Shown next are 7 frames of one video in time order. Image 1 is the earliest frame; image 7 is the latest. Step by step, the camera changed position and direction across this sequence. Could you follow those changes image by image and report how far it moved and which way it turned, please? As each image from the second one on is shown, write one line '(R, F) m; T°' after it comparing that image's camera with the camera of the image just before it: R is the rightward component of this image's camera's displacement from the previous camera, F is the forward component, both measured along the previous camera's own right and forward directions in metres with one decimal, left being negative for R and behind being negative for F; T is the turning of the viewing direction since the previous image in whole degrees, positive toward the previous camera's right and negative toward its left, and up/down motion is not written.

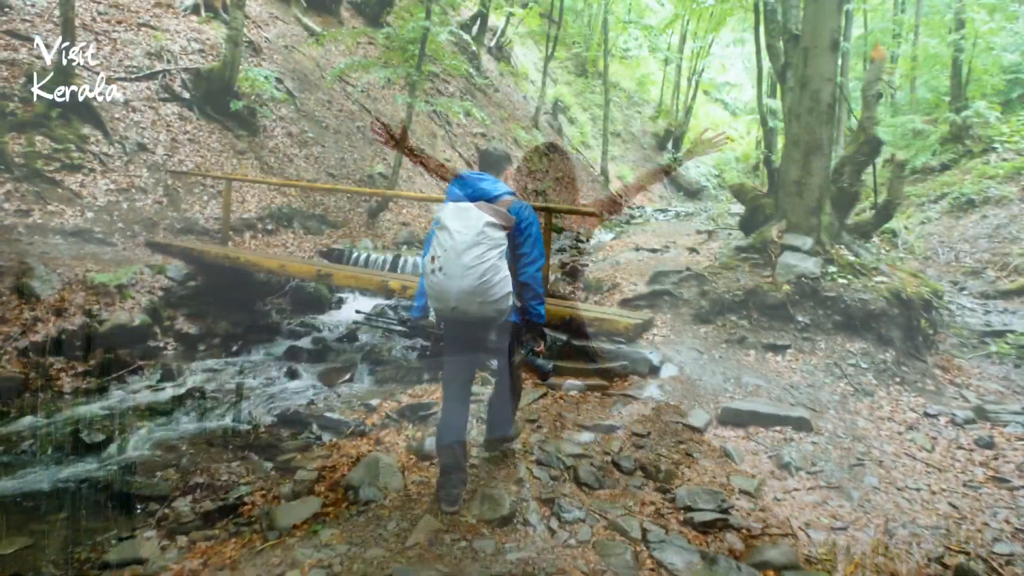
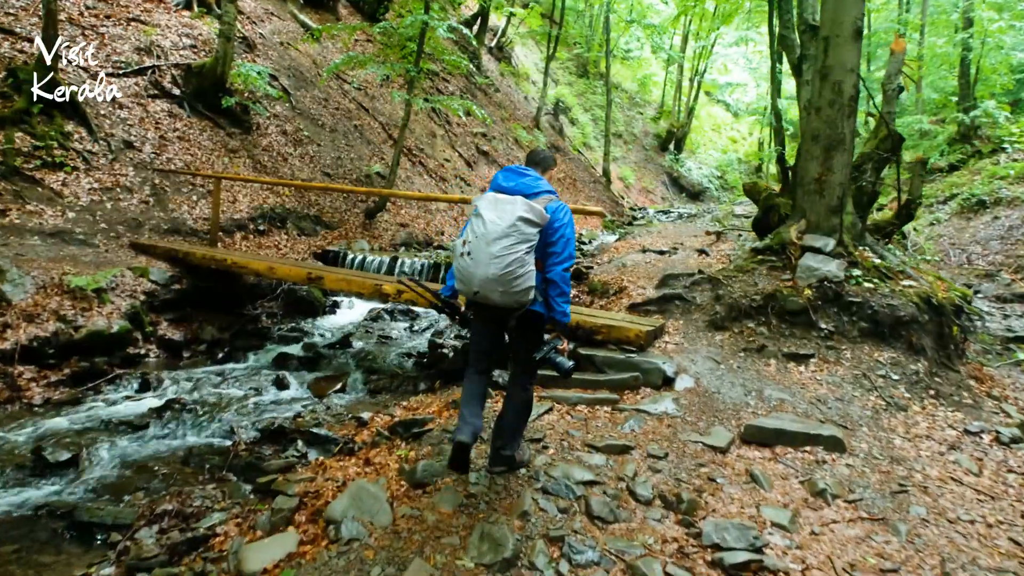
(0.0, +0.4) m; 0°
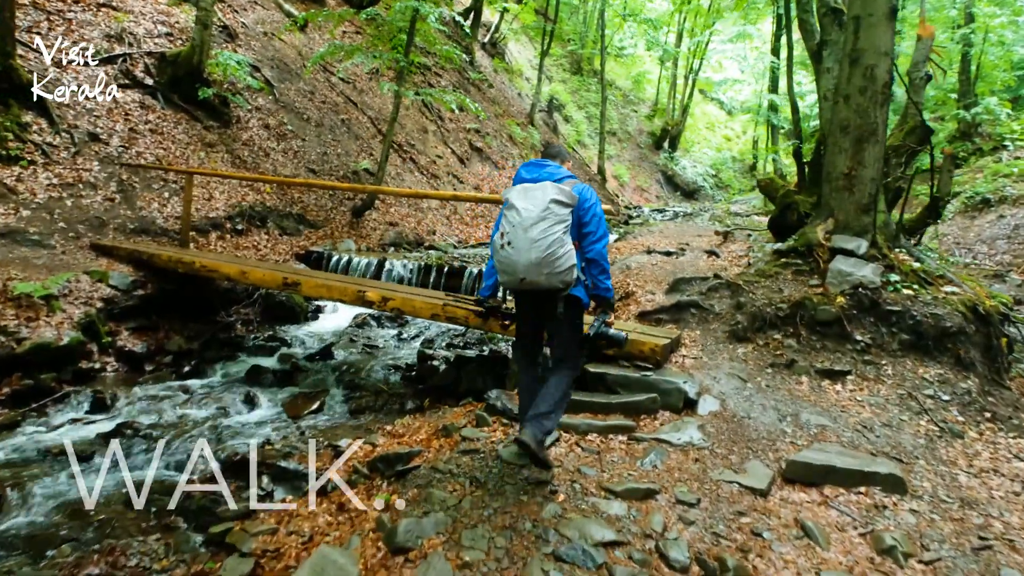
(0.0, +0.6) m; +1°
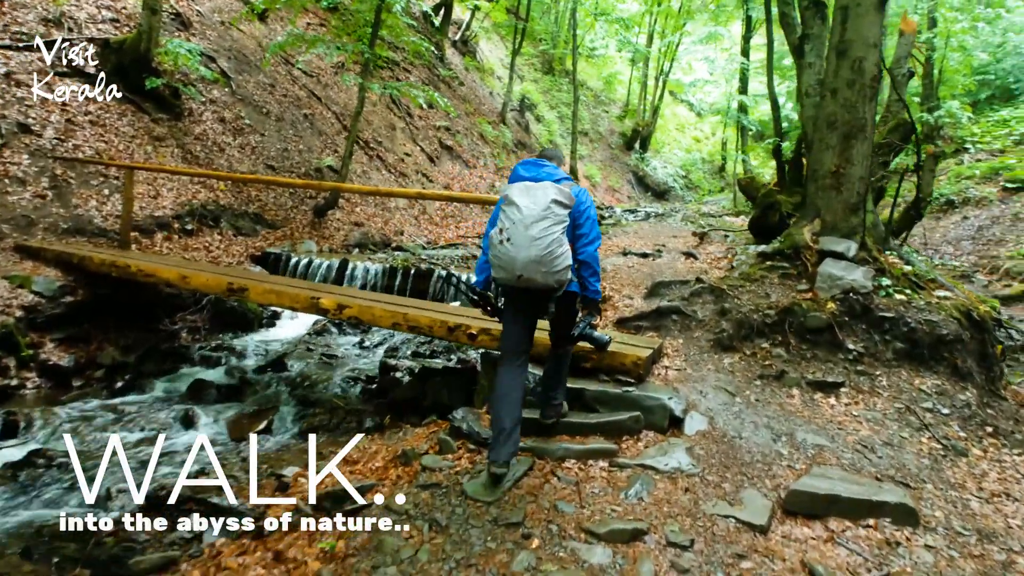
(0.0, +0.4) m; +3°
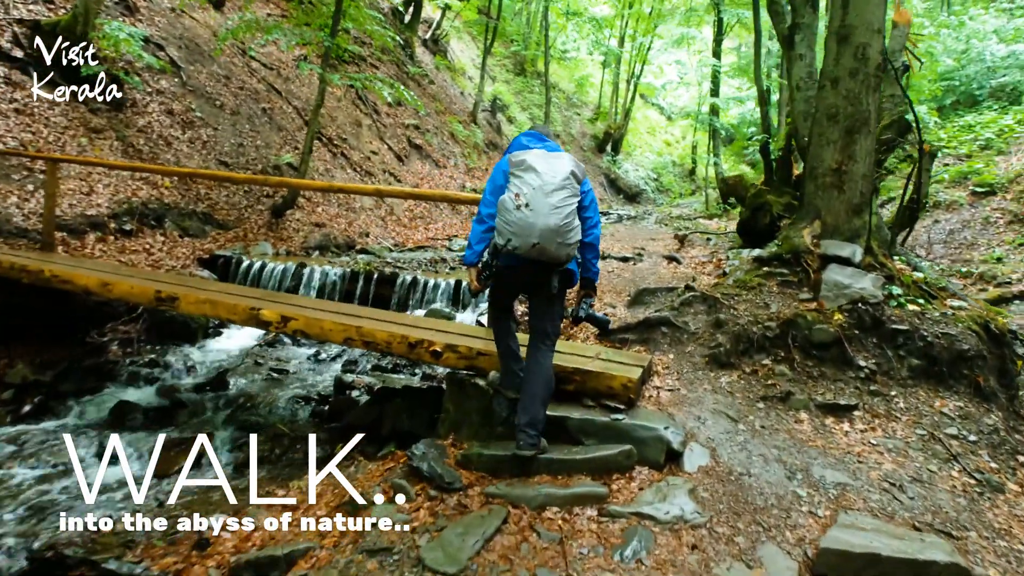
(0.0, +0.6) m; +3°
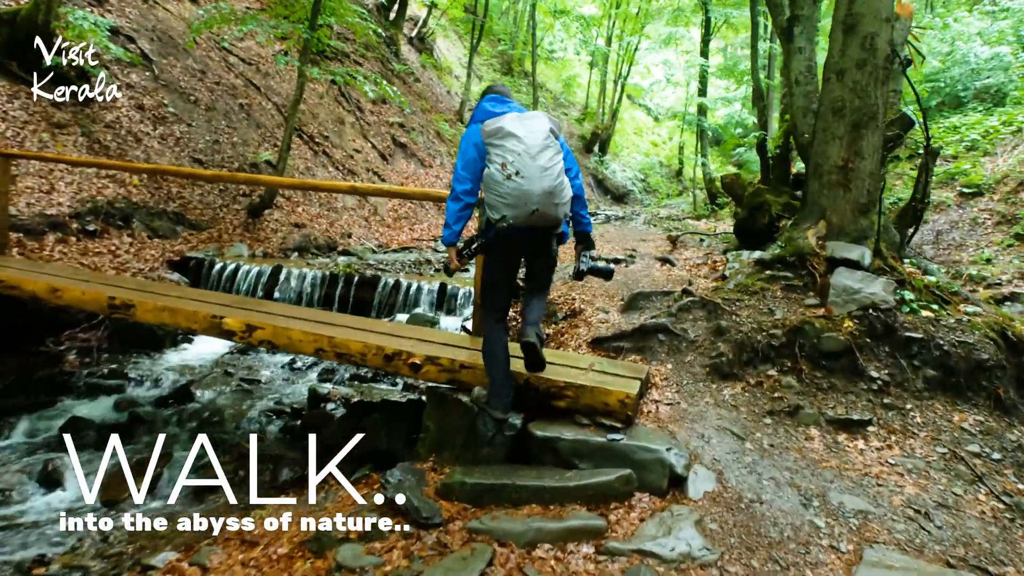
(0.0, +0.3) m; +1°
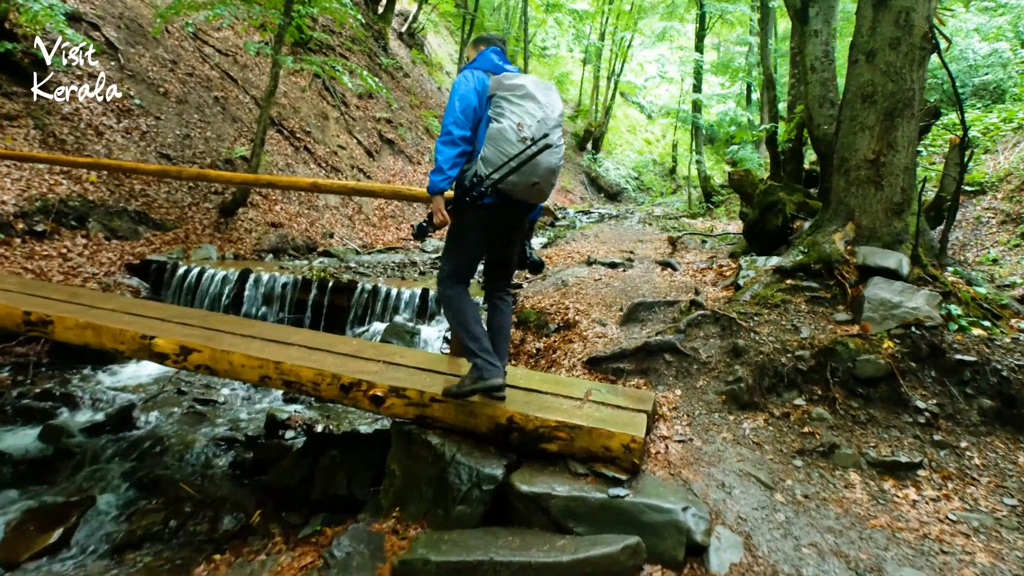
(+0.1, +0.6) m; +1°
